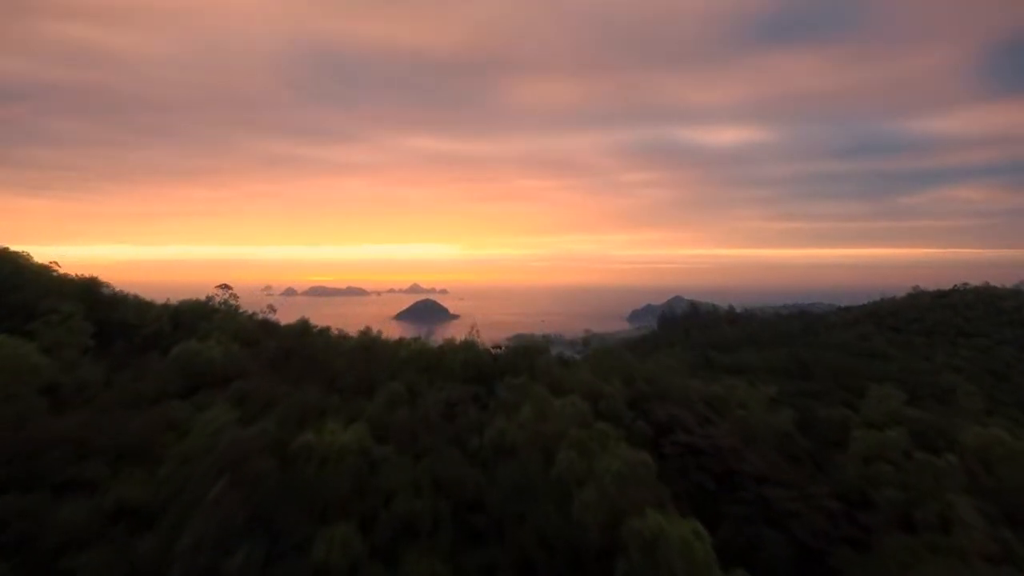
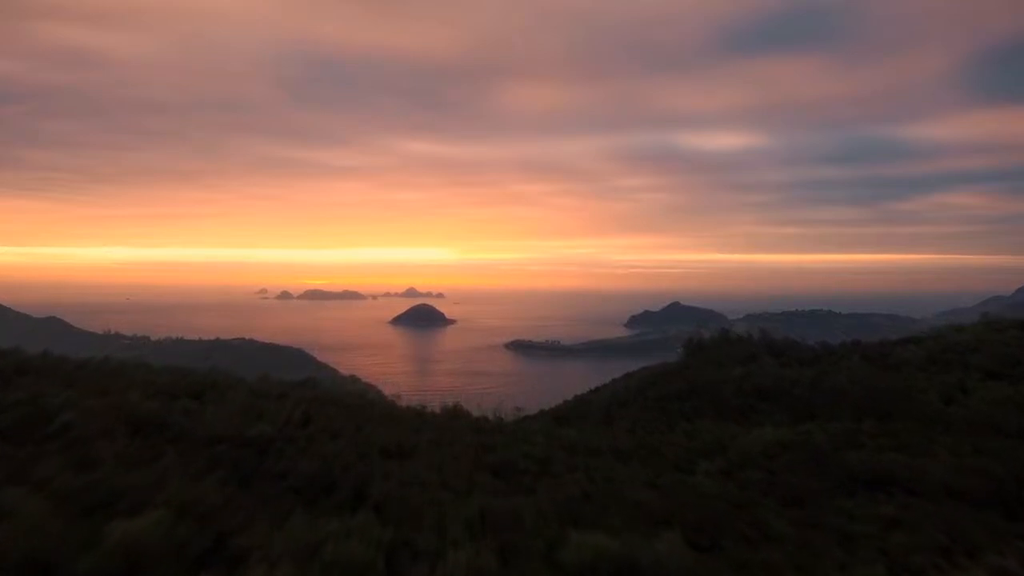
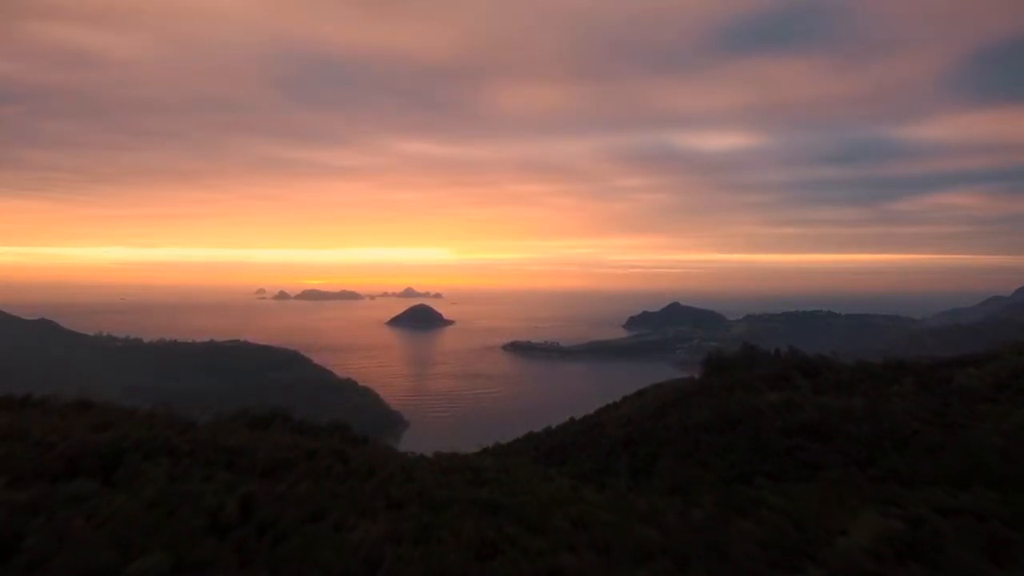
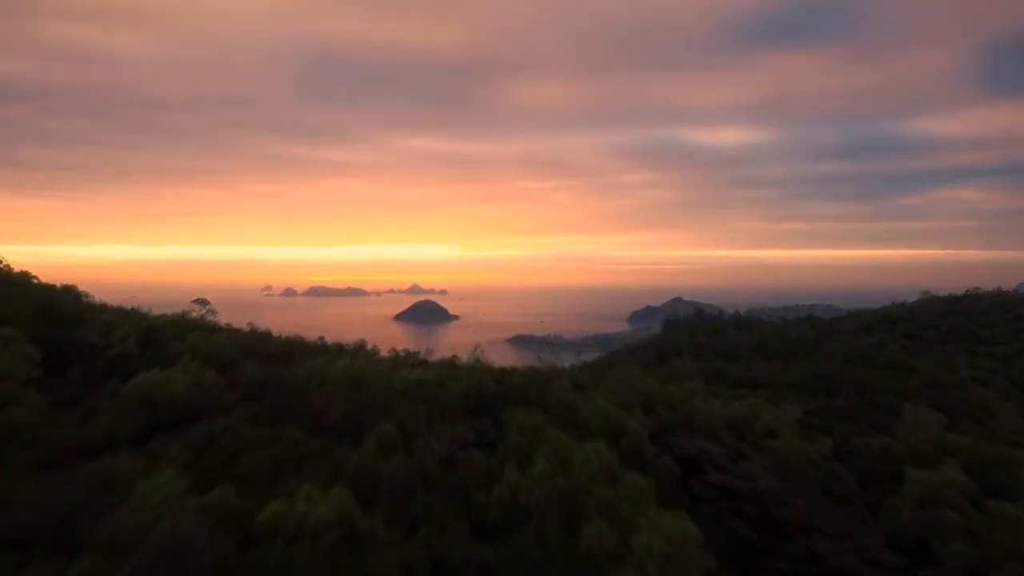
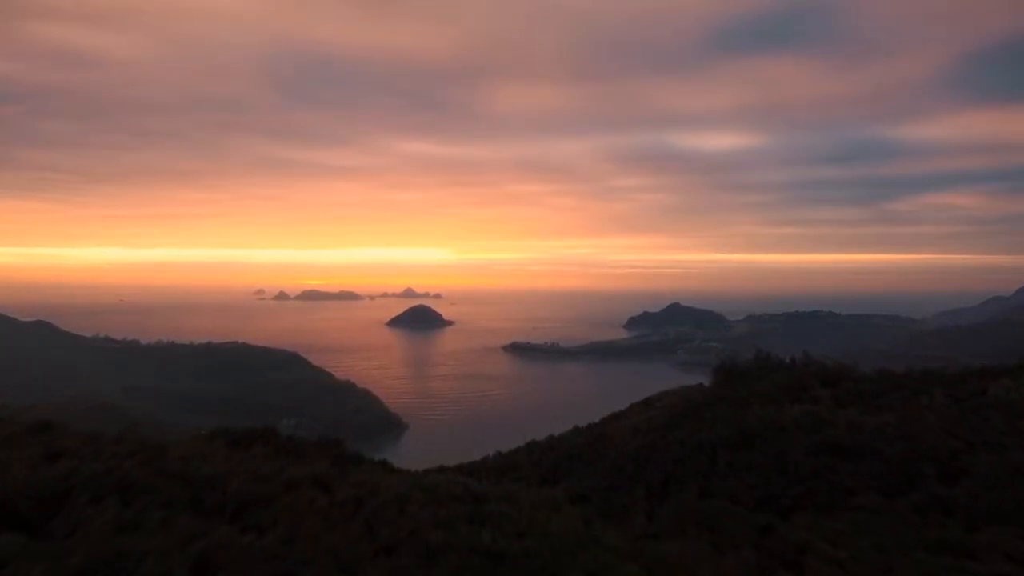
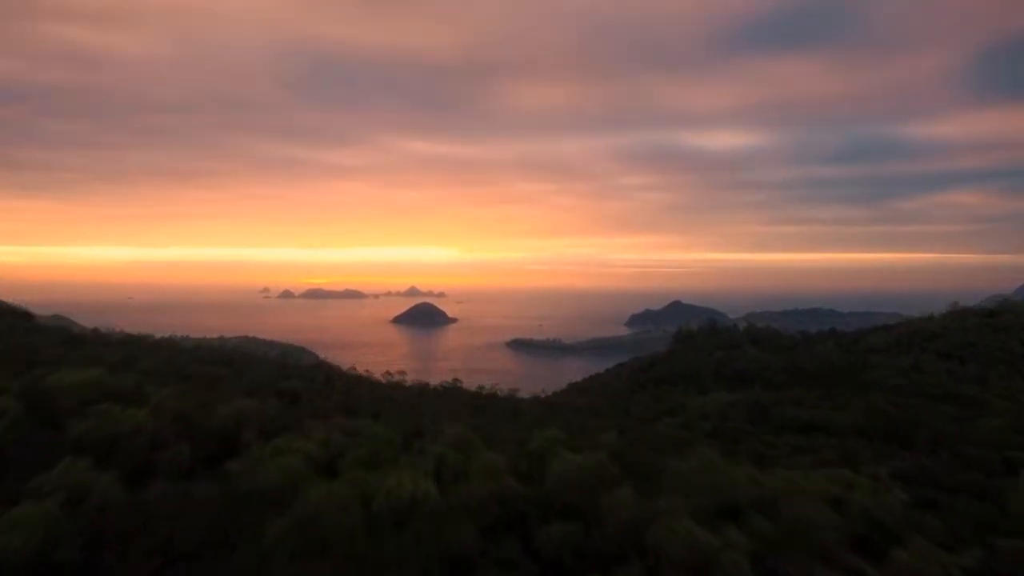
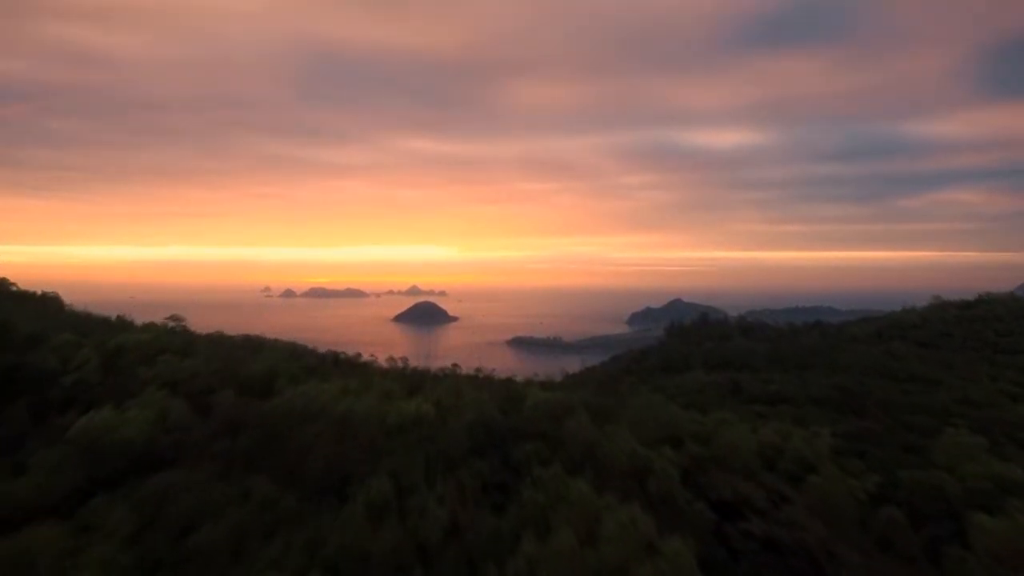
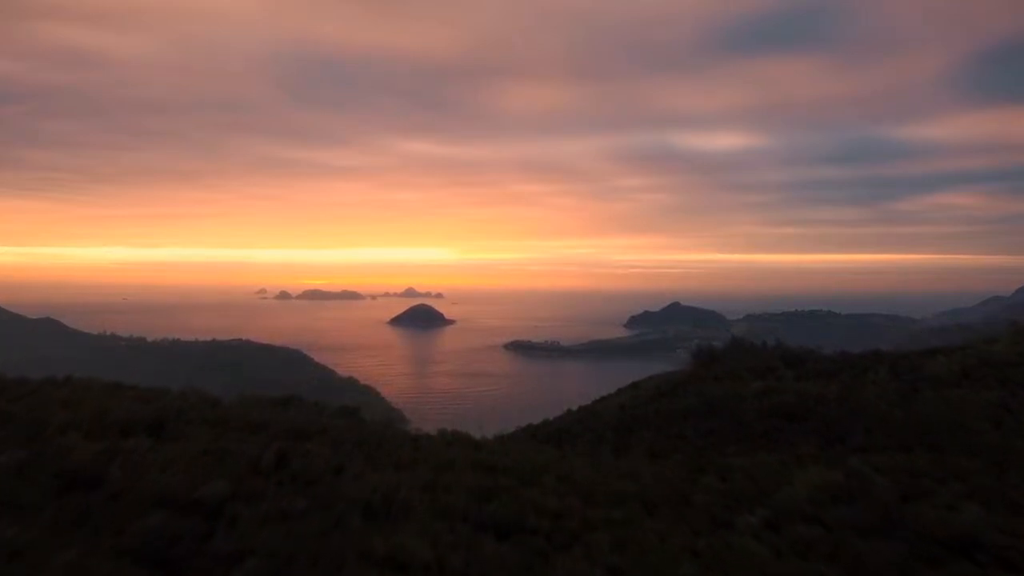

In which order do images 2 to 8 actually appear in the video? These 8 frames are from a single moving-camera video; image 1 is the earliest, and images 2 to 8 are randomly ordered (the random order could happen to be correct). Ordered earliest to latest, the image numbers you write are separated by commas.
4, 7, 6, 2, 8, 3, 5
